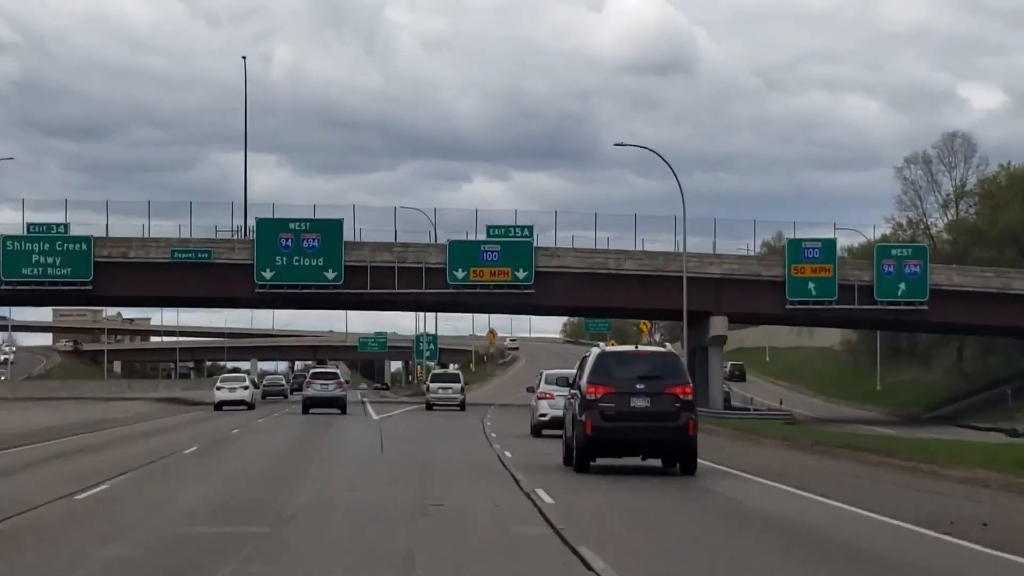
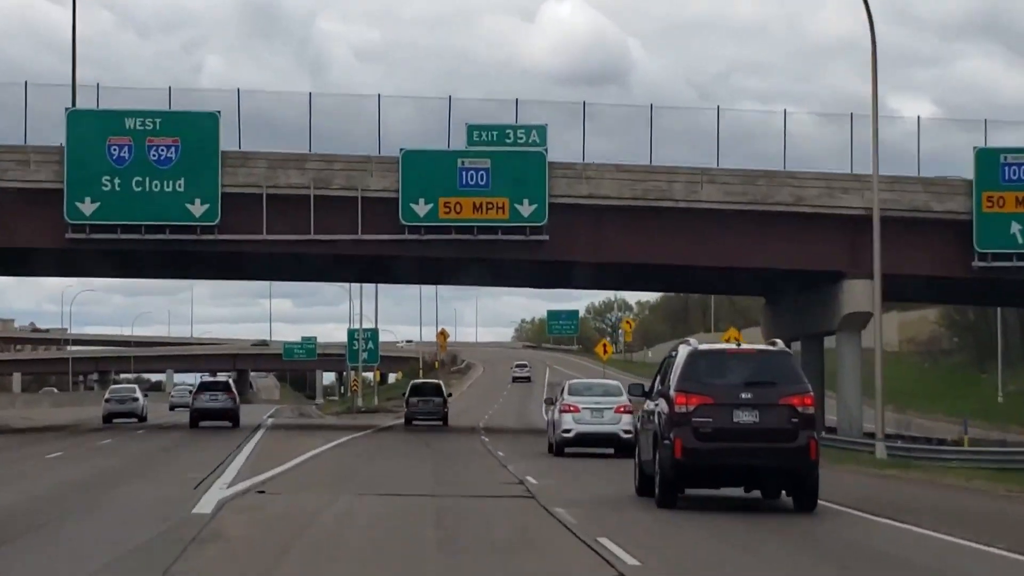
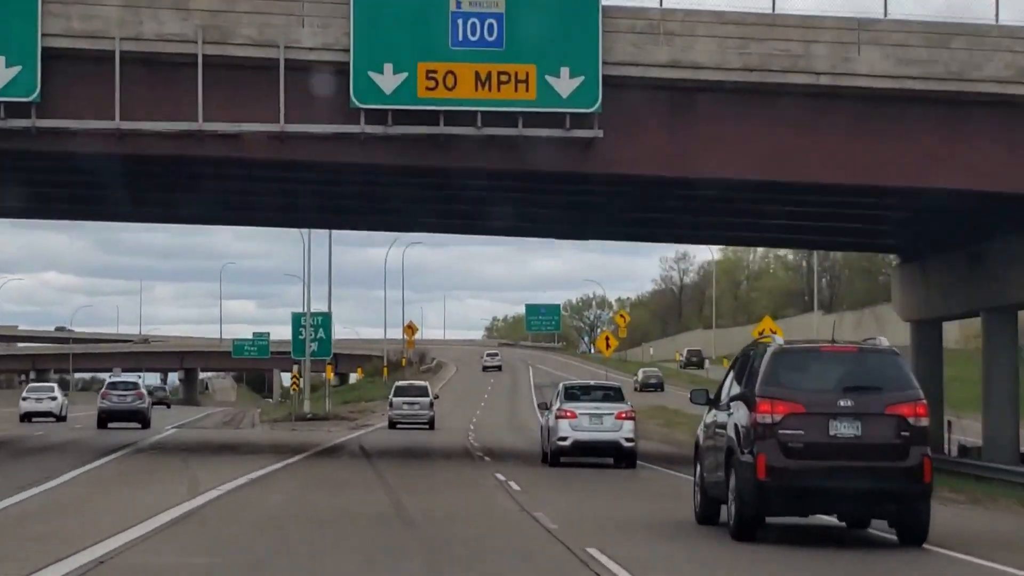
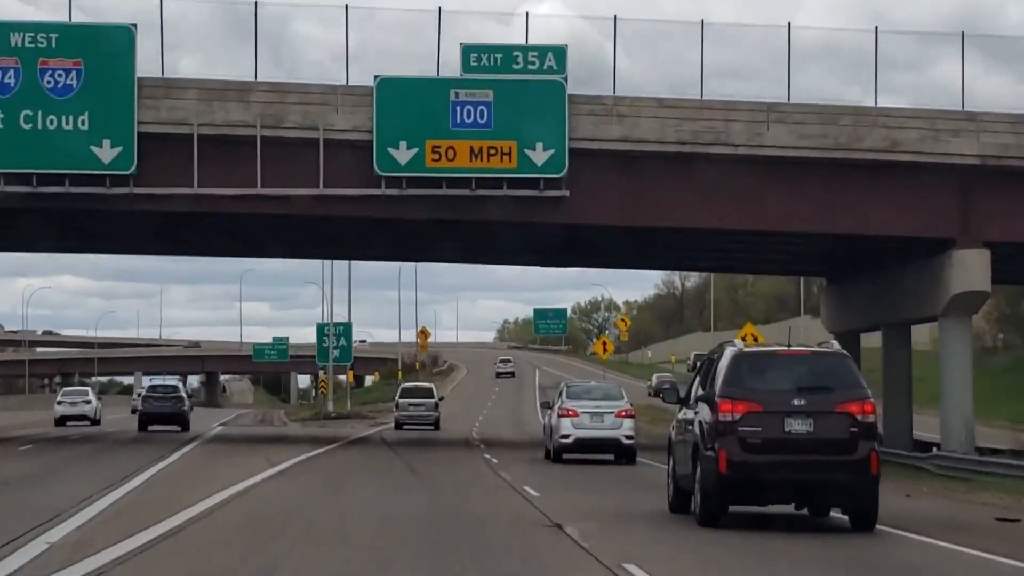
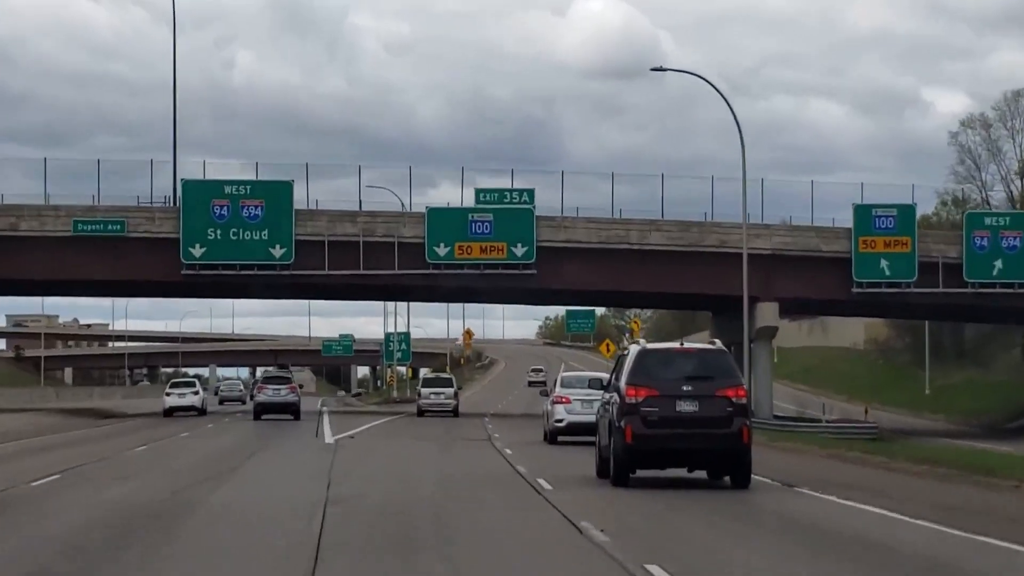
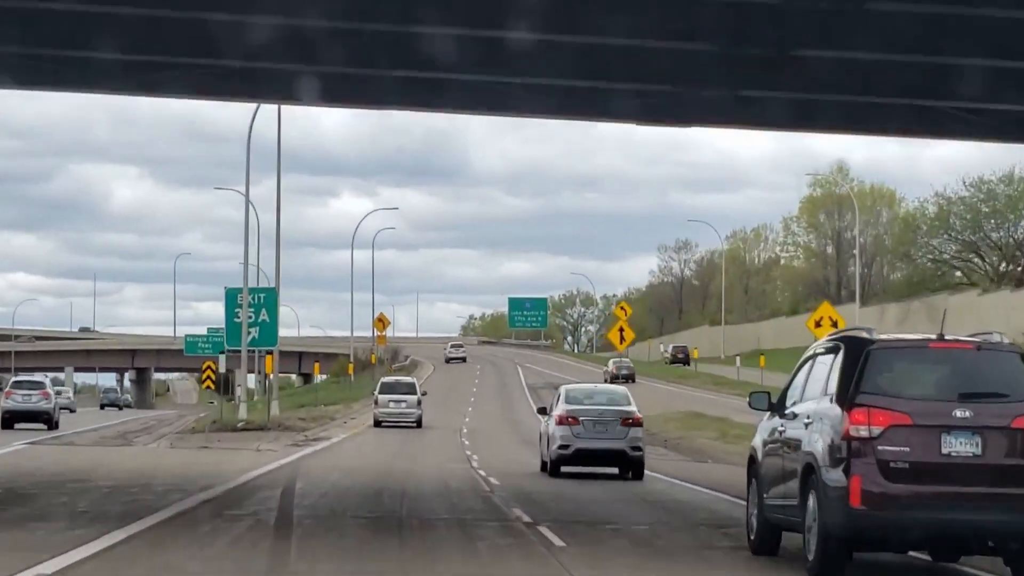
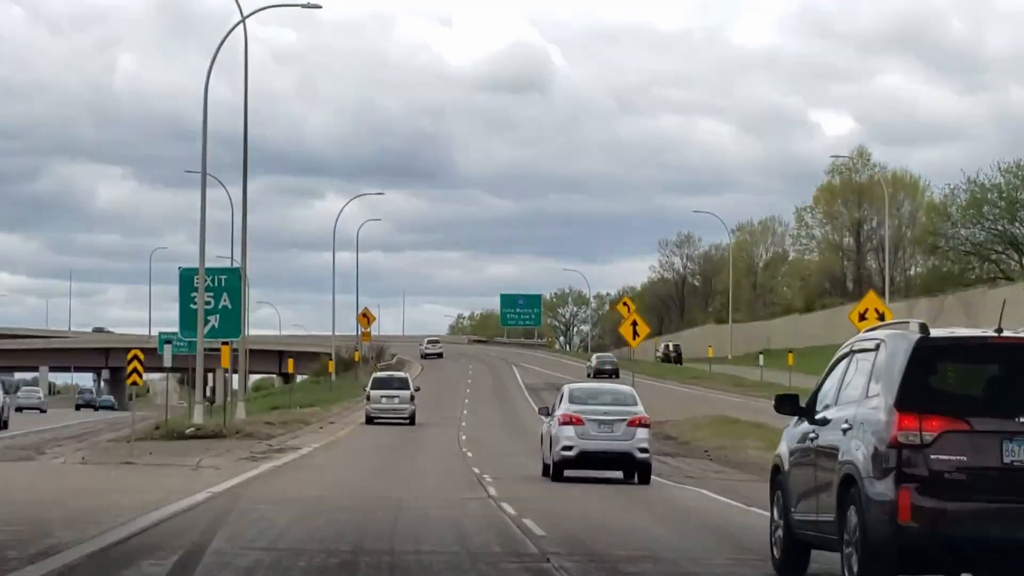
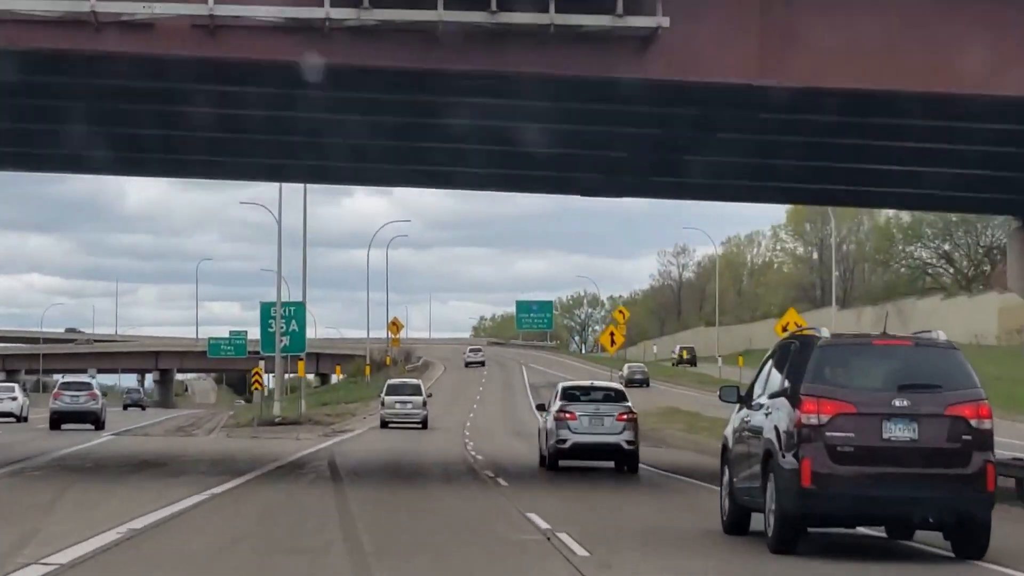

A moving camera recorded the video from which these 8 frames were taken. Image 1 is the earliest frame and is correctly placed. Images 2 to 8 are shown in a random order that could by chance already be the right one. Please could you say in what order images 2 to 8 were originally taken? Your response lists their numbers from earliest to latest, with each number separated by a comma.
5, 2, 4, 3, 8, 6, 7
